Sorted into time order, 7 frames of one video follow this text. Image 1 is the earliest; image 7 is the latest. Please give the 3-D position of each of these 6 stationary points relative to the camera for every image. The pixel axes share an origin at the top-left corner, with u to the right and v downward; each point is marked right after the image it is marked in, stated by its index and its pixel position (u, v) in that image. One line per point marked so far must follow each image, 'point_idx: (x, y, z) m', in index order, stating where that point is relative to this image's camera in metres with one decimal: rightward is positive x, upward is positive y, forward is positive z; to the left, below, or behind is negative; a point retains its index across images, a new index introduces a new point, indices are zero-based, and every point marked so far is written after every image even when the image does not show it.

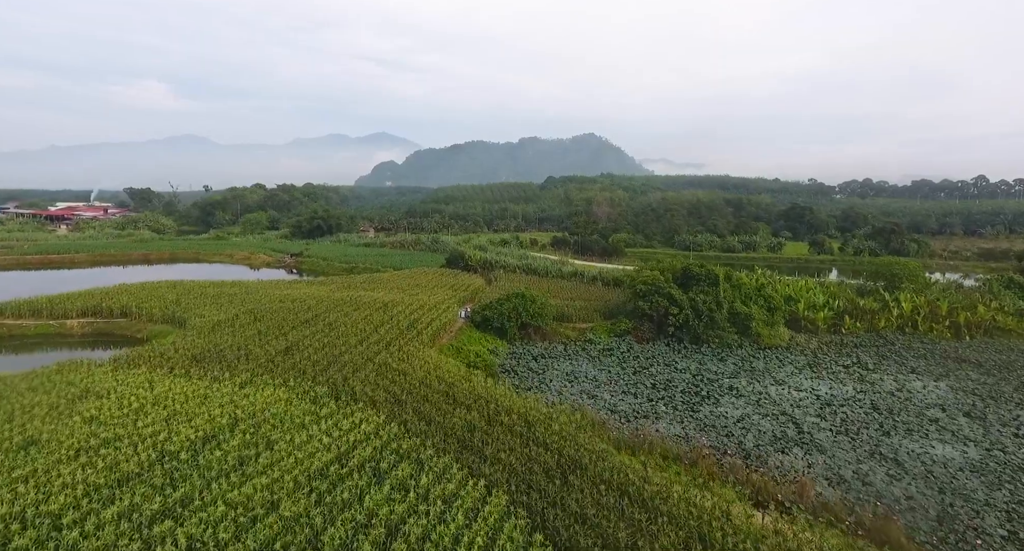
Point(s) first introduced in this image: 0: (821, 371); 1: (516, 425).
0: (+11.0, -3.4, +17.4) m
1: (+0.1, -3.2, +10.2) m
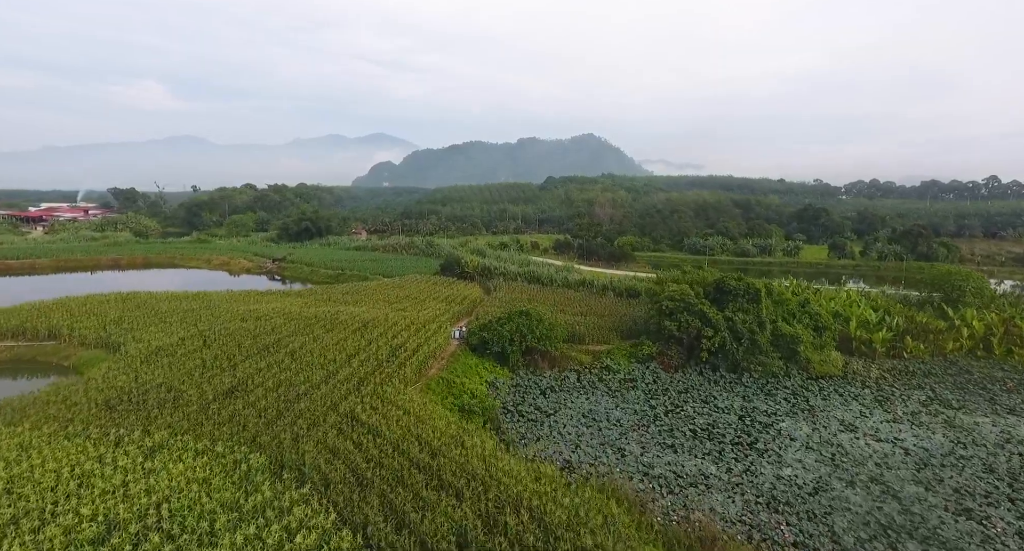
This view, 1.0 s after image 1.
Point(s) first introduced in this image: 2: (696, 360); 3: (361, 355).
0: (+11.1, -3.9, +14.2) m
1: (+0.2, -3.7, +7.0) m
2: (+6.5, -3.0, +17.3) m
3: (-4.6, -2.4, +14.8) m
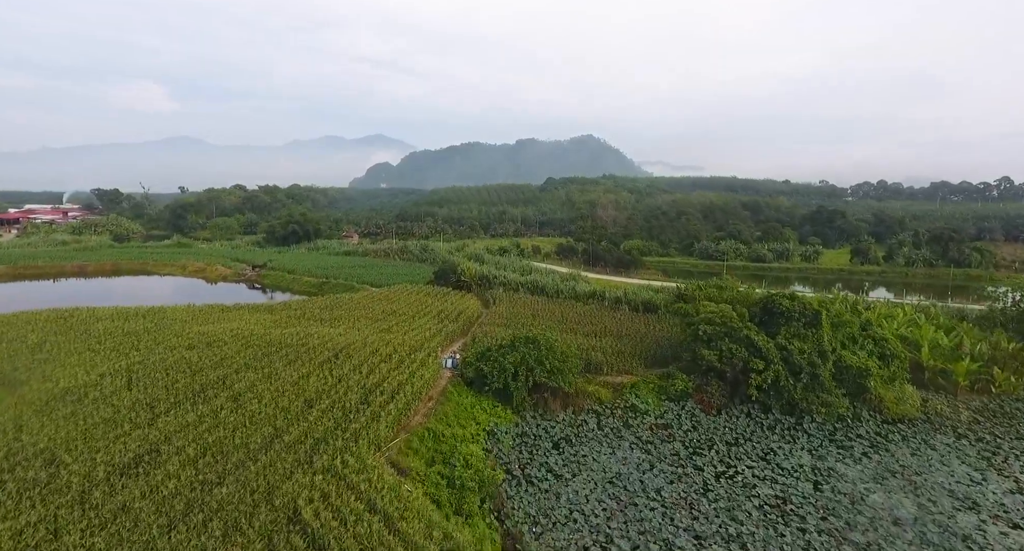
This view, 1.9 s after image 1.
0: (+11.2, -4.4, +11.0) m
1: (+0.4, -4.2, +3.7) m
2: (+6.6, -3.5, +14.1) m
3: (-4.4, -2.9, +11.5) m
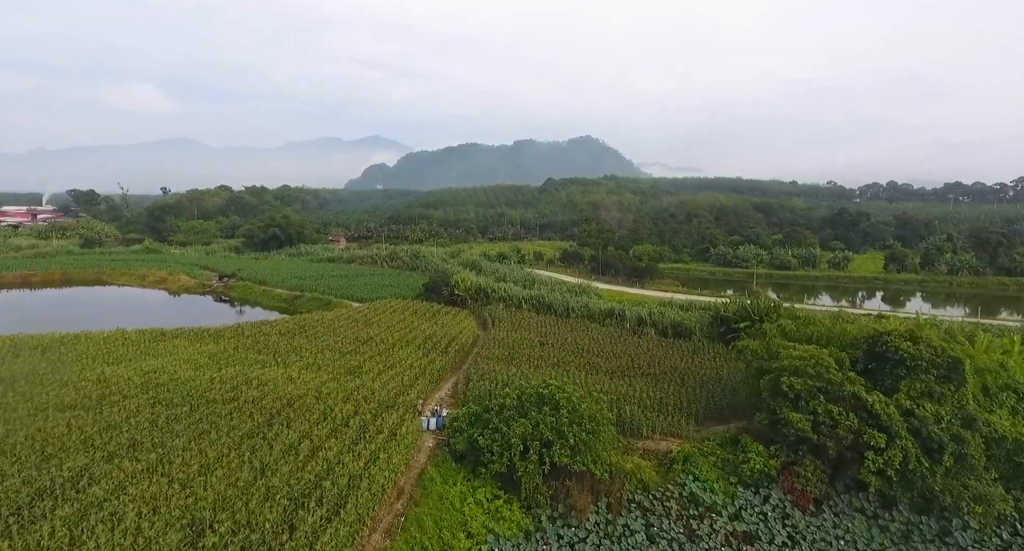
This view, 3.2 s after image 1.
0: (+11.4, -5.1, +6.7) m
1: (+0.6, -4.8, -0.6) m
2: (+6.8, -4.2, +9.8) m
3: (-4.3, -3.6, +7.2) m
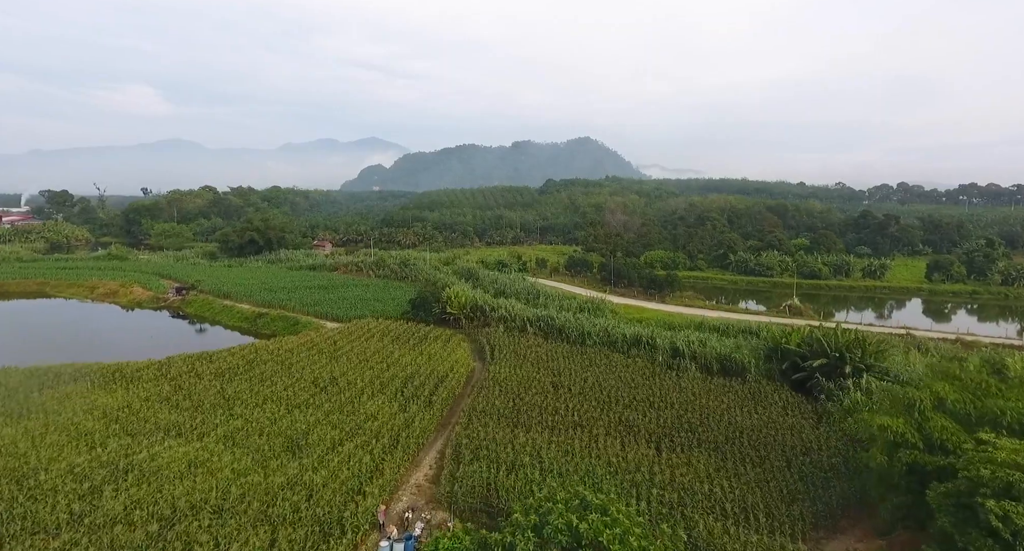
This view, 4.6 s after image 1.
0: (+11.6, -5.7, +2.4) m
1: (+0.8, -5.5, -4.9) m
2: (+7.0, -4.9, +5.5) m
3: (-4.1, -4.2, +2.8) m
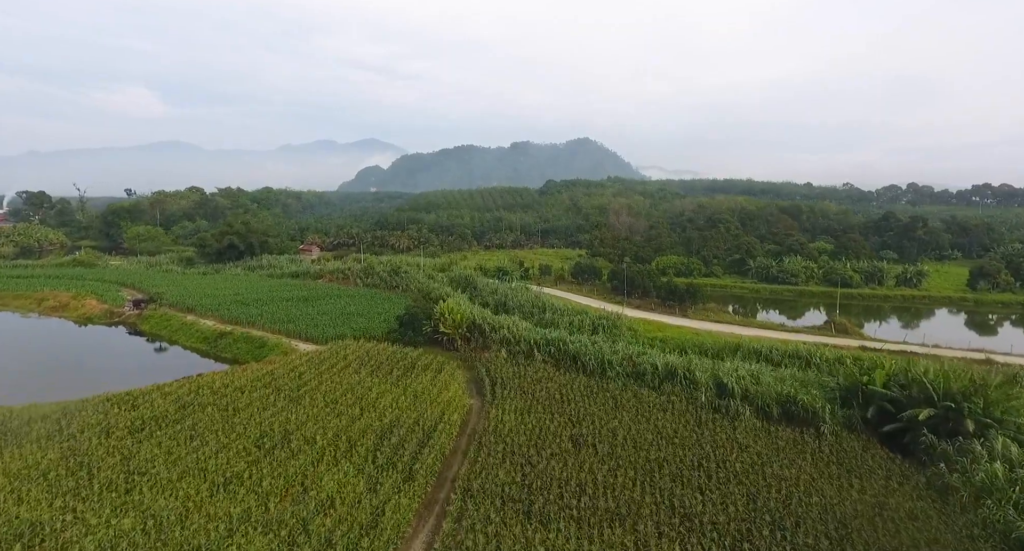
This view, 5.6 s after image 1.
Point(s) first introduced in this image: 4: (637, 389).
0: (+11.8, -6.2, -1.0) m
1: (+1.0, -5.9, -8.4) m
2: (+7.2, -5.4, +2.0) m
3: (-3.9, -4.8, -0.6) m
4: (+3.8, -3.4, +14.9) m
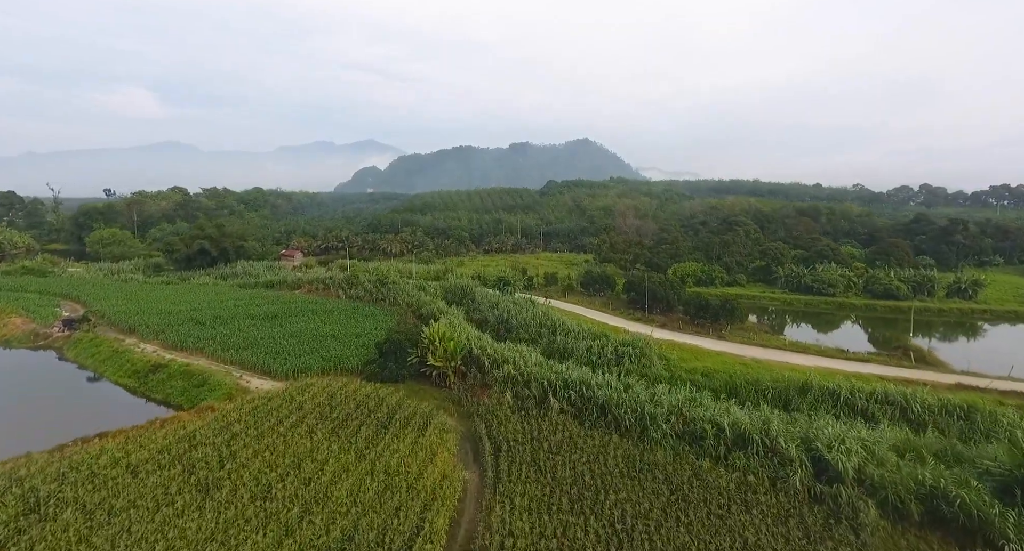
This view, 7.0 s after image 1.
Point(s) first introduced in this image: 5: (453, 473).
0: (+12.1, -6.8, -5.2) m
1: (+1.3, -6.5, -12.6) m
2: (+7.4, -6.0, -2.2) m
3: (-3.6, -5.3, -4.9) m
4: (+4.1, -4.1, +10.7) m
5: (-1.3, -4.2, +10.5) m
